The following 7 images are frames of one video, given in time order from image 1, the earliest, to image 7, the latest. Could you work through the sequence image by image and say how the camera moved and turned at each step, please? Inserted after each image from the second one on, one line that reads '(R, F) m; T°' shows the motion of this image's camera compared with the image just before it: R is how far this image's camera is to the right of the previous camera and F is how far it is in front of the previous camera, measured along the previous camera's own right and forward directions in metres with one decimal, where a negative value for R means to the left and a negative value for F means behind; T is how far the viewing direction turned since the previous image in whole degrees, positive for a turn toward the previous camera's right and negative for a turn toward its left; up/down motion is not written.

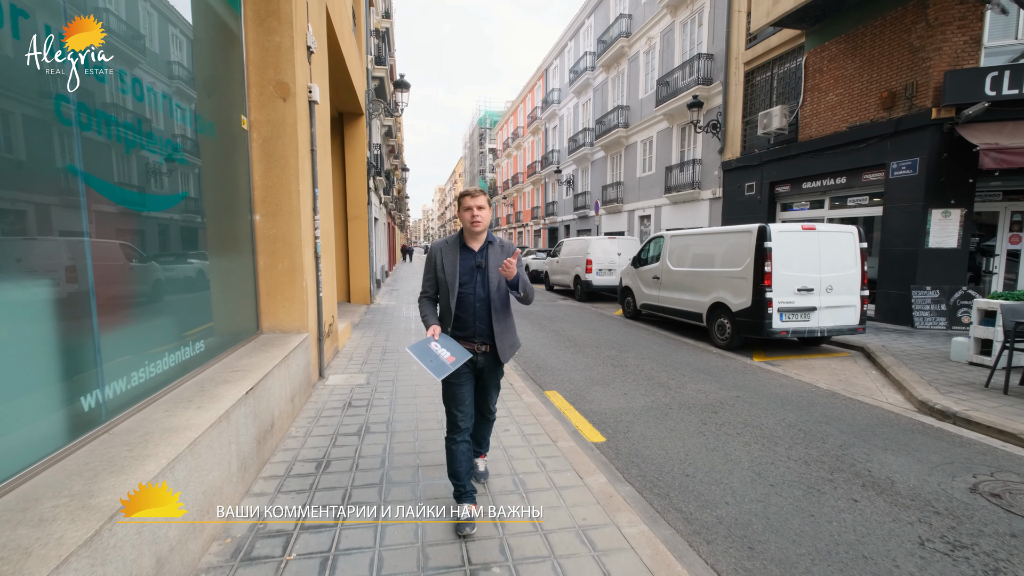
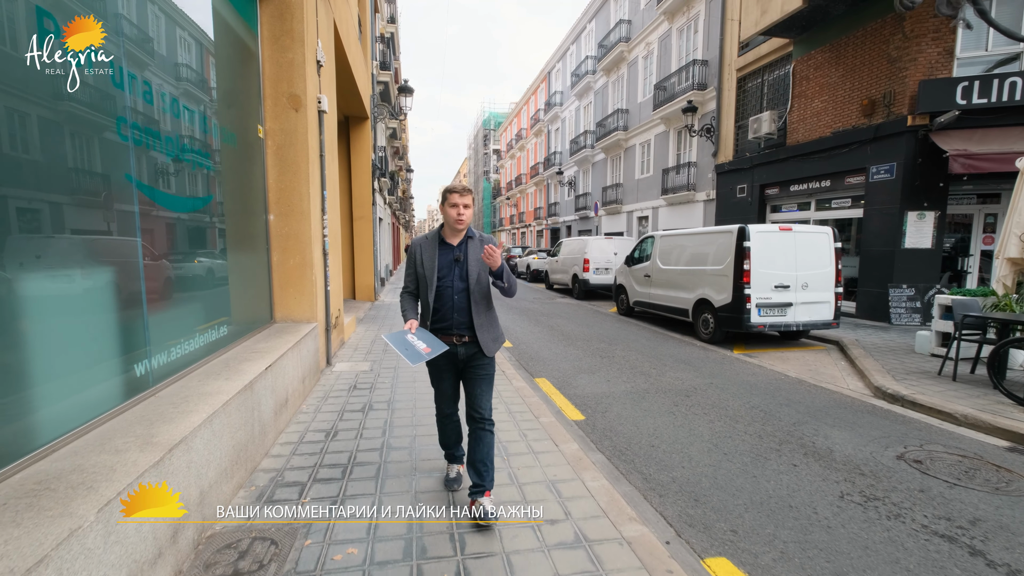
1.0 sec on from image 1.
(+0.2, -0.5) m; -1°
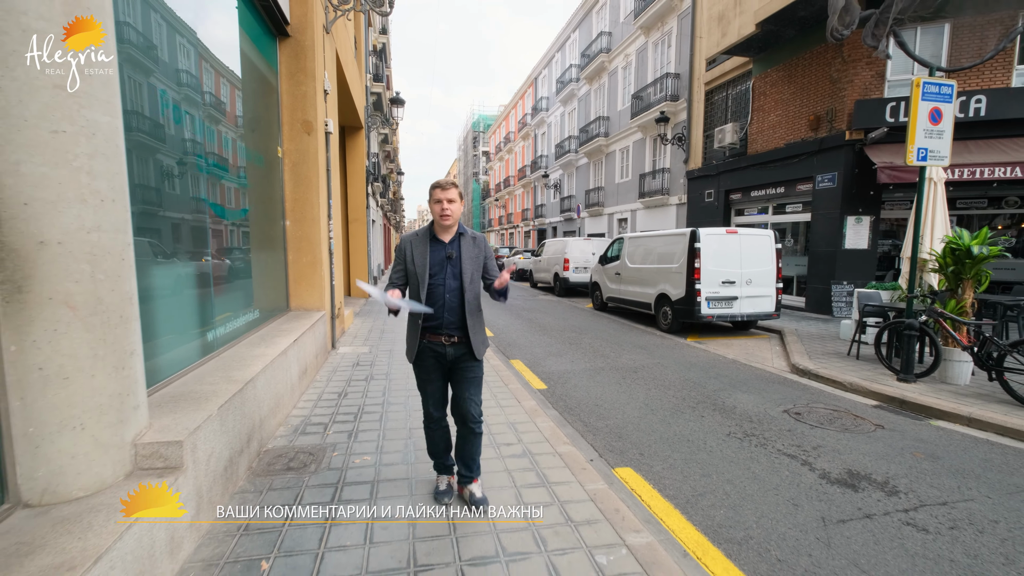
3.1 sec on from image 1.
(+0.2, -1.0) m; +1°
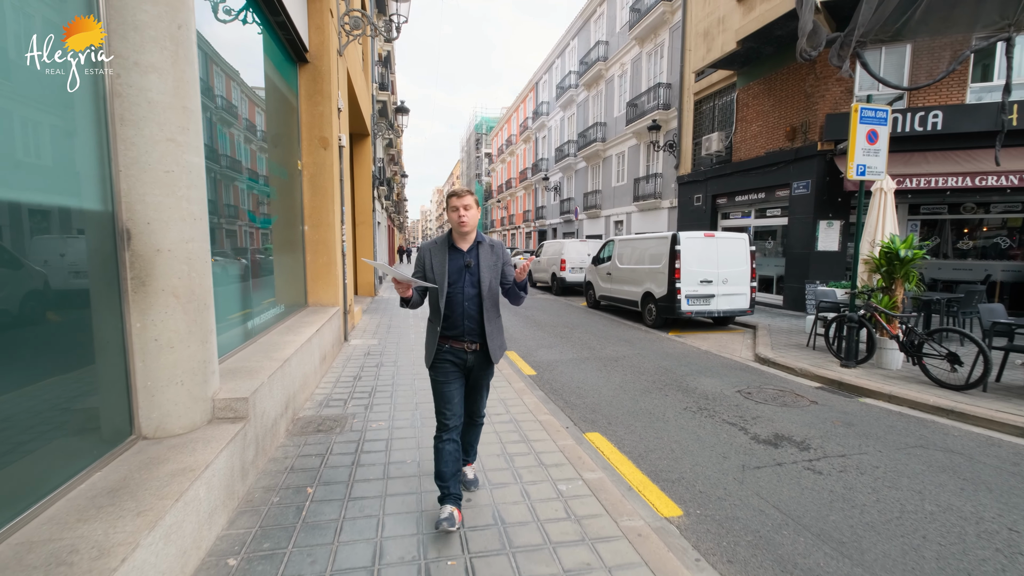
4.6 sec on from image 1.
(+0.1, -0.8) m; 0°
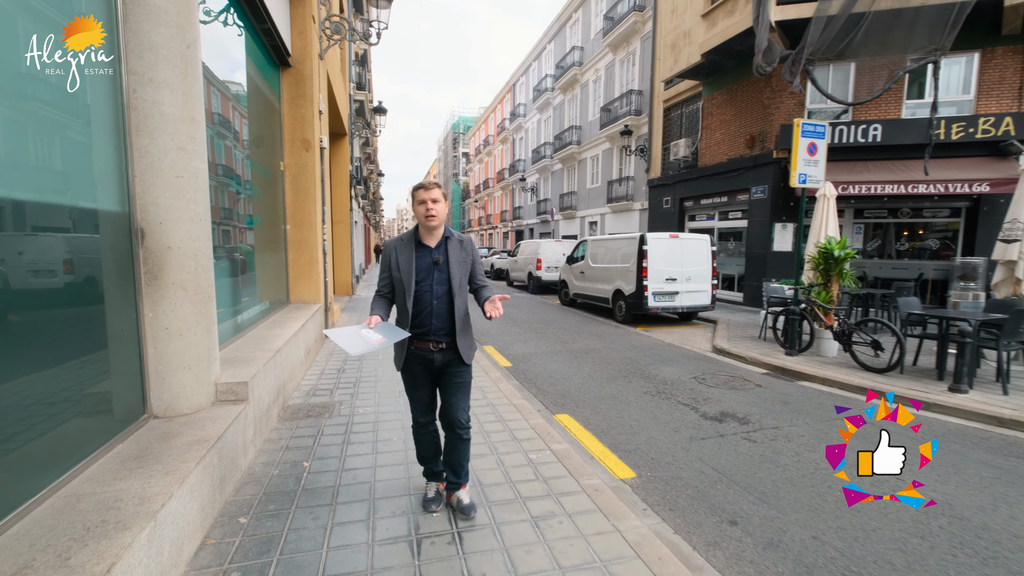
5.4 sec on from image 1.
(0.0, -0.4) m; +3°
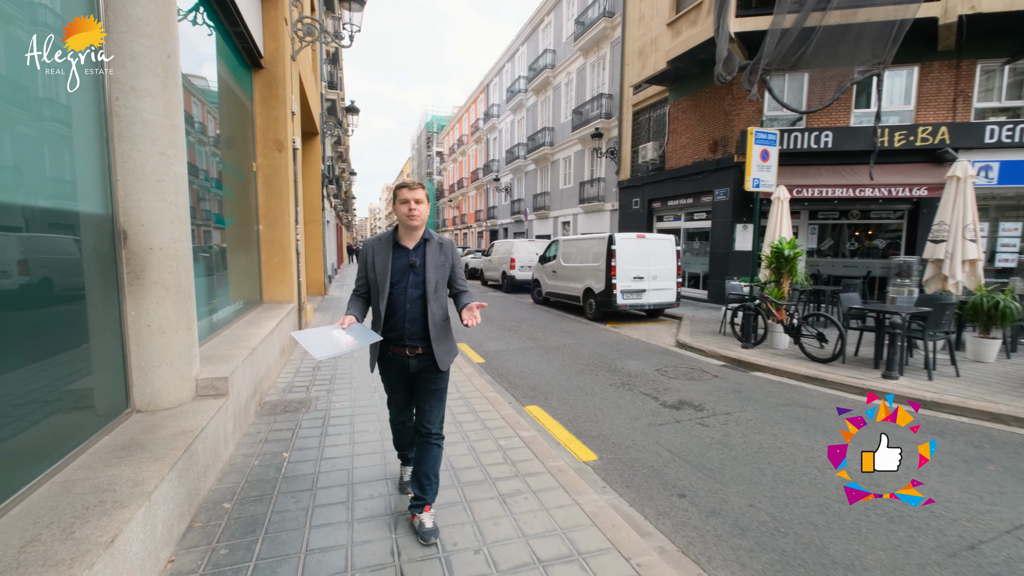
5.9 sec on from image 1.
(0.0, -0.2) m; +3°
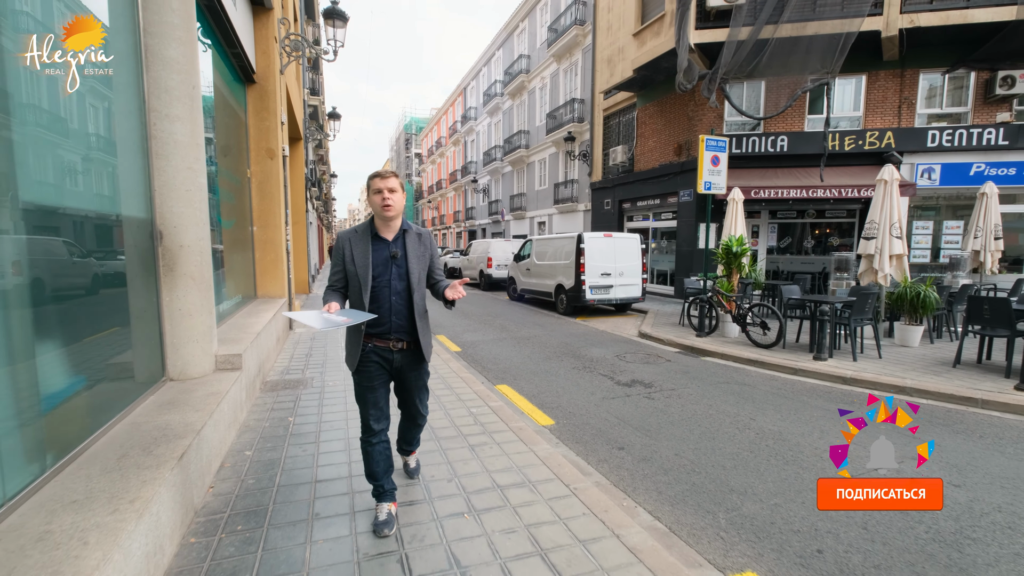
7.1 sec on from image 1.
(+0.1, -0.6) m; +2°
